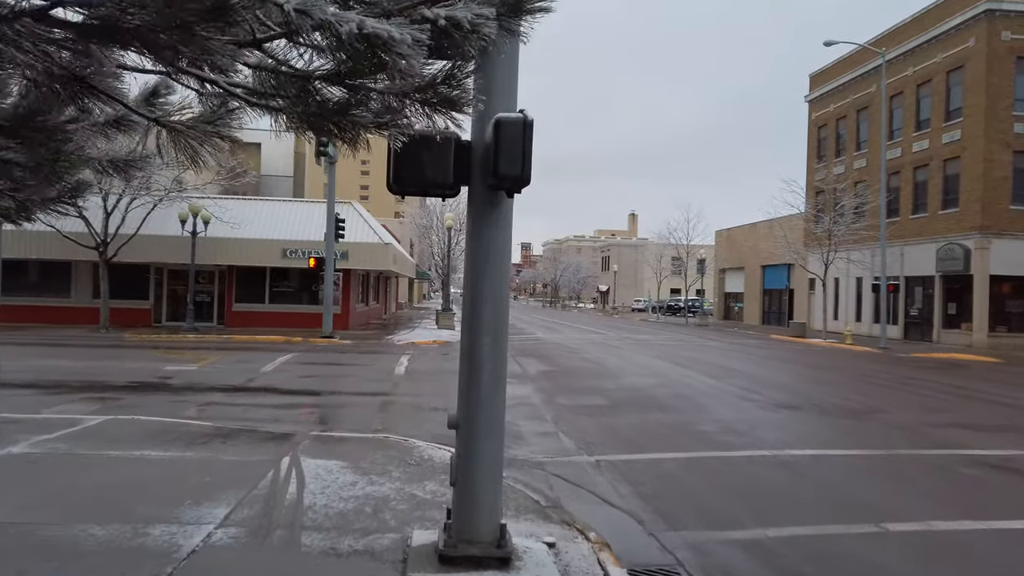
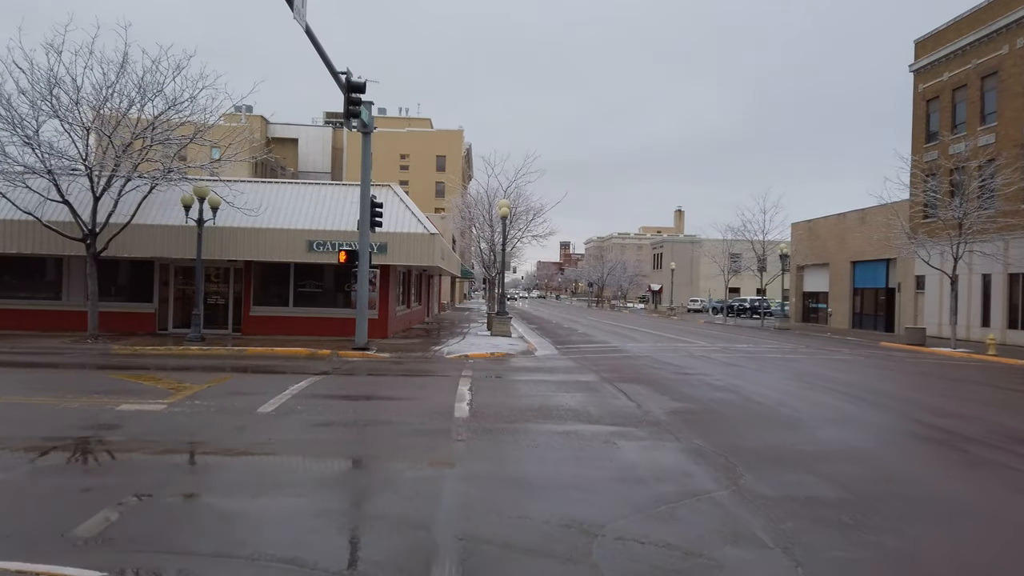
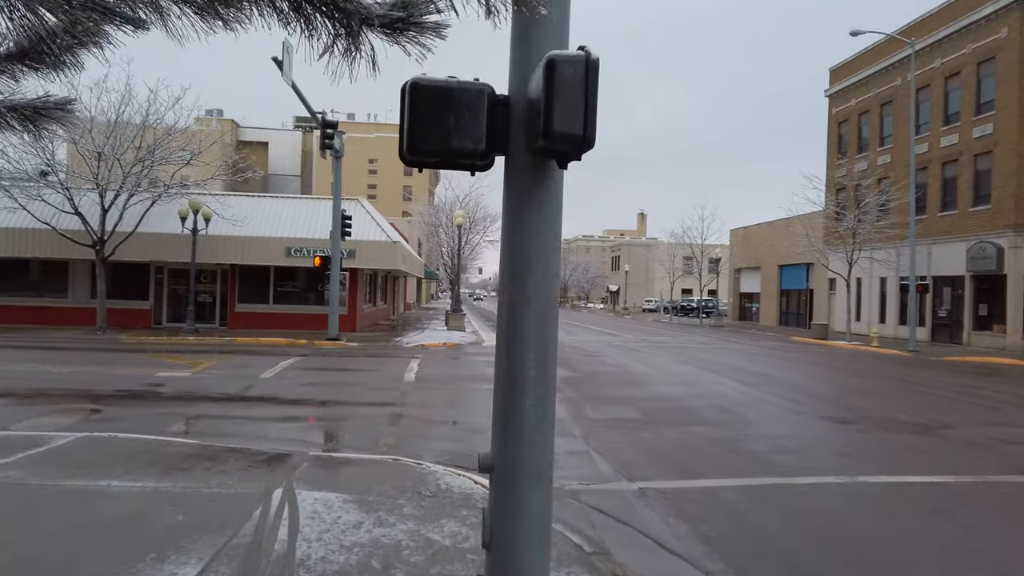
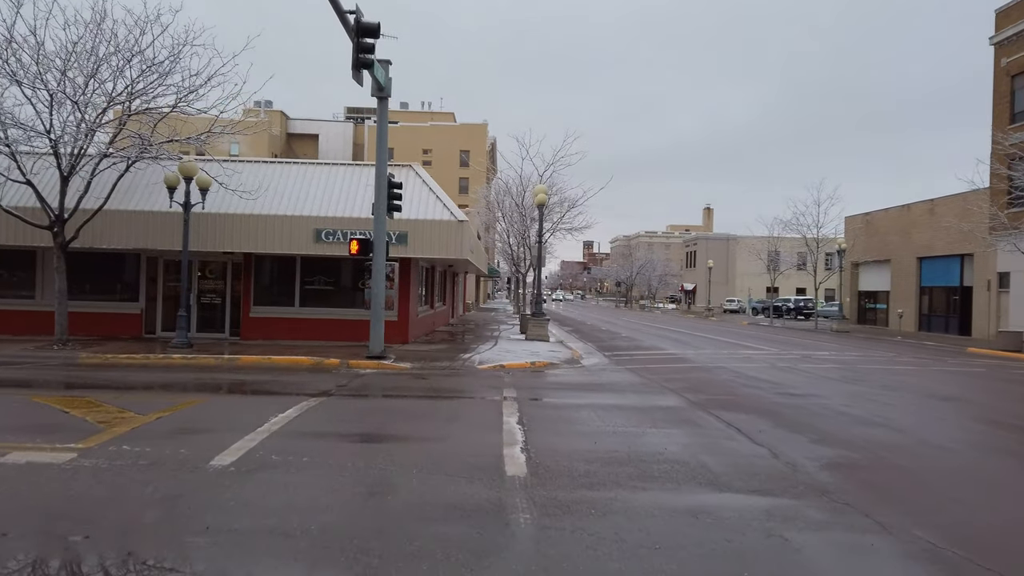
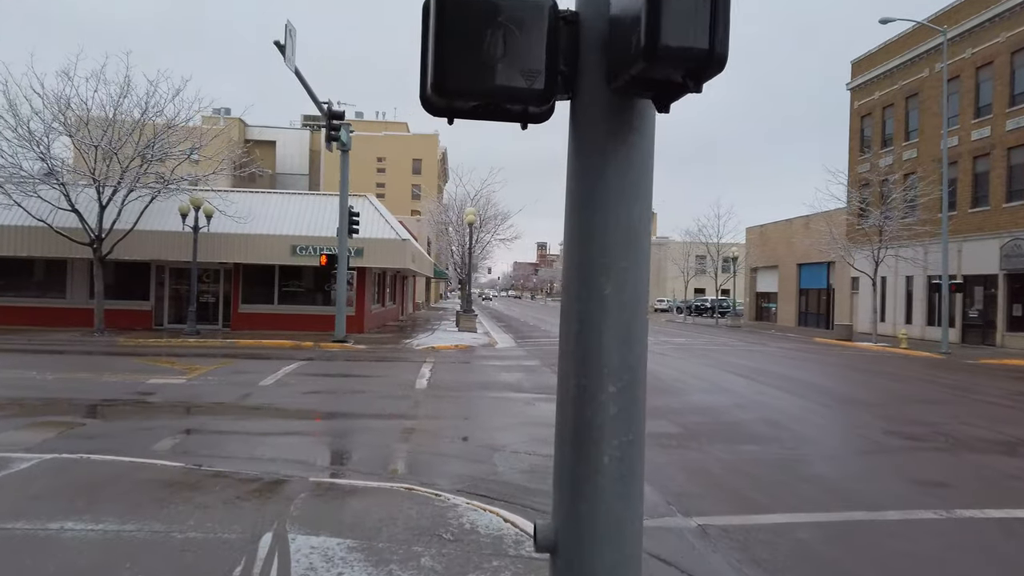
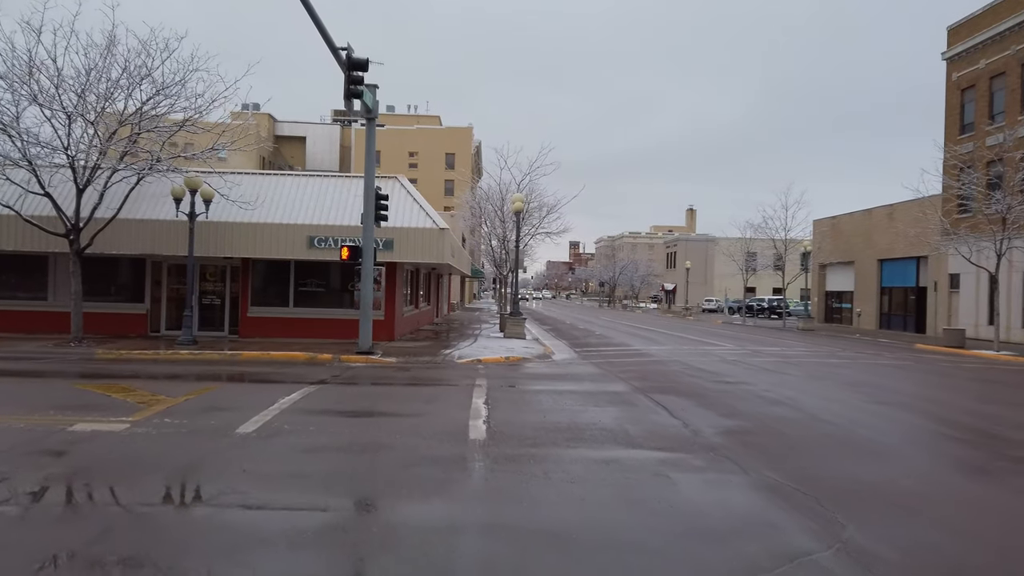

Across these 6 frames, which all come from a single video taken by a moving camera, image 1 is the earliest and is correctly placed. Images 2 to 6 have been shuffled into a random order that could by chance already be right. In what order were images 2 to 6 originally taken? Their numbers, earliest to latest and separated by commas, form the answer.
3, 5, 2, 6, 4
